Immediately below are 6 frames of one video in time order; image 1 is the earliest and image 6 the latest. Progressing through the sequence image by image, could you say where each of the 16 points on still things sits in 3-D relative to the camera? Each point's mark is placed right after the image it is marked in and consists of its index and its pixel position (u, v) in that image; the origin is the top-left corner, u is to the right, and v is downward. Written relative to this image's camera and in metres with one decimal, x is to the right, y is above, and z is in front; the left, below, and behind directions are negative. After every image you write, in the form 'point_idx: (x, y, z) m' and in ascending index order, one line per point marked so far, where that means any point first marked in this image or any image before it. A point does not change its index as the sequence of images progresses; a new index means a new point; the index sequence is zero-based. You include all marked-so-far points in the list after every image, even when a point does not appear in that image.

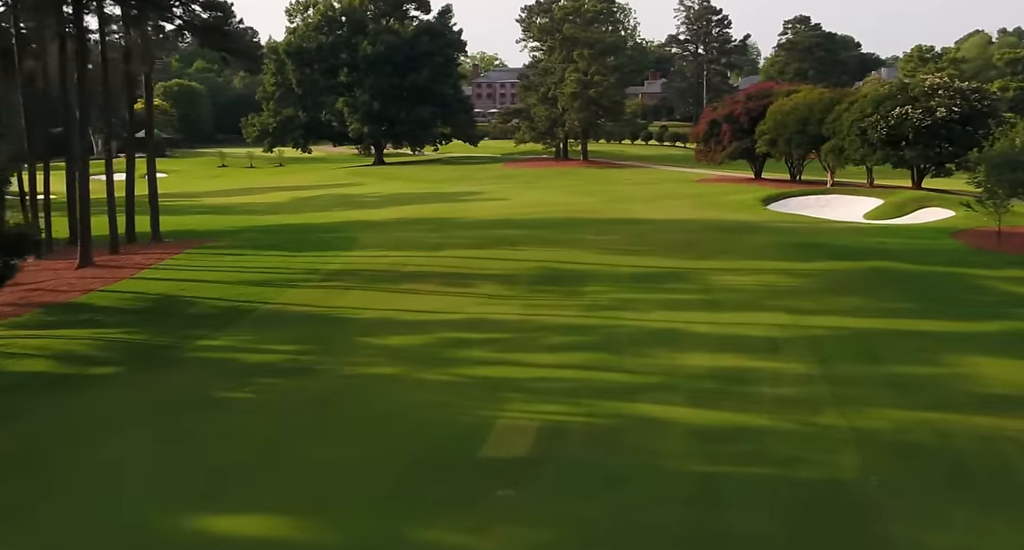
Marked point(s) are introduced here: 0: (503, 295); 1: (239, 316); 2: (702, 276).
0: (-0.1, -0.3, +14.3) m
1: (-3.9, -0.5, +12.7) m
2: (+3.3, -0.1, +15.7) m
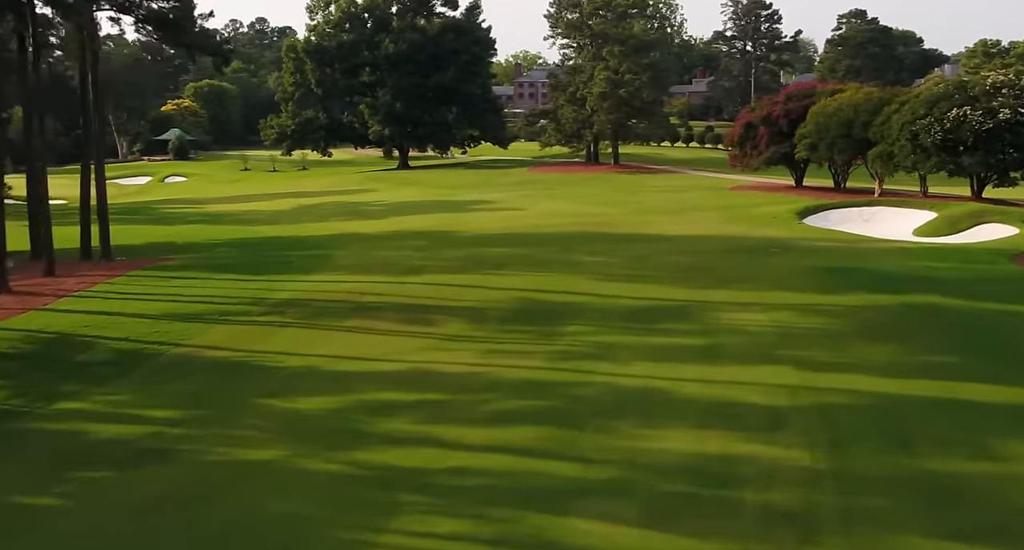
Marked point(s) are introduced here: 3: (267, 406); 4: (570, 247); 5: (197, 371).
0: (-0.6, -0.8, +12.0) m
1: (-4.4, -1.0, +10.6) m
2: (+2.8, -0.6, +13.2) m
3: (-2.4, -1.3, +9.0) m
4: (+1.2, +0.5, +19.3) m
5: (-3.6, -1.1, +10.3) m
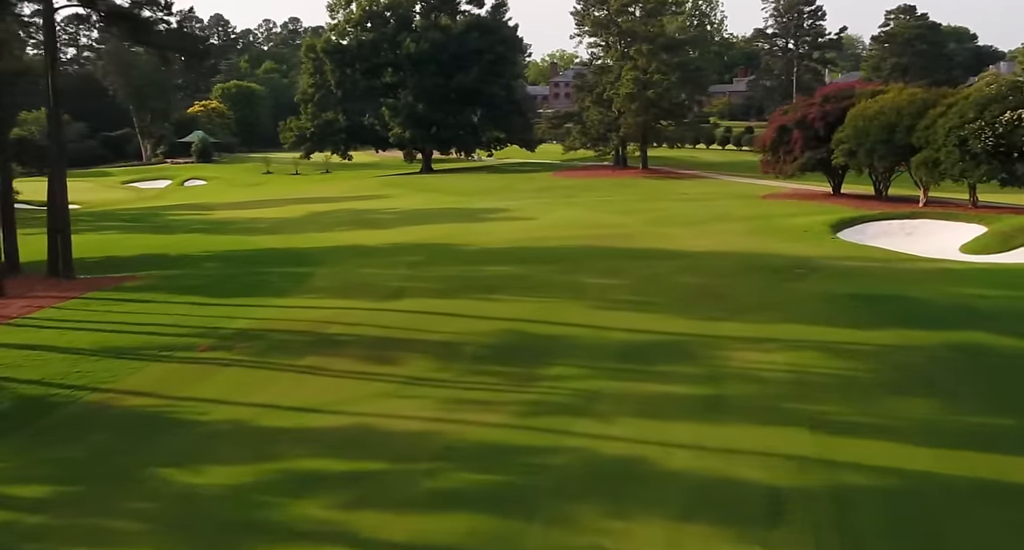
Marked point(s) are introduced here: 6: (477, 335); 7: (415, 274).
0: (-0.9, -1.2, +10.5) m
1: (-4.8, -1.4, +9.3) m
2: (+2.6, -1.0, +11.5) m
3: (-2.9, -1.7, +7.5) m
4: (+1.2, +0.1, +17.7) m
5: (-4.0, -1.5, +8.9) m
6: (-0.5, -0.8, +12.4) m
7: (-1.8, +0.1, +17.0) m
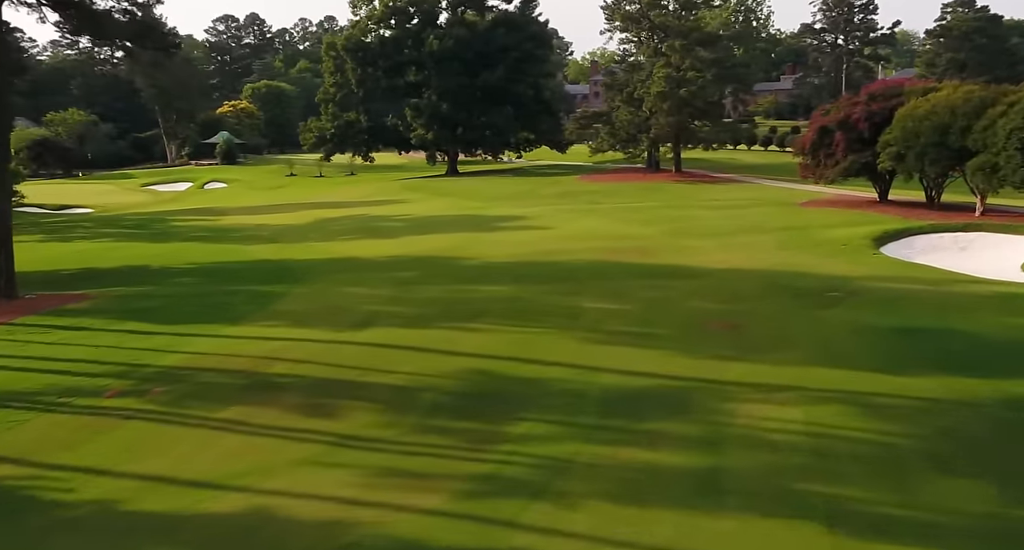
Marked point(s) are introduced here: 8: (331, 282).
0: (-1.4, -1.6, +8.7) m
1: (-5.3, -1.7, +7.7) m
2: (+2.2, -1.4, +9.5) m
3: (-3.5, -2.0, +5.8) m
4: (+1.2, -0.2, +15.8) m
5: (-4.5, -1.8, +7.2) m
6: (-0.8, -1.2, +10.5) m
7: (-1.9, -0.3, +15.2) m
8: (-3.3, -0.1, +16.8) m
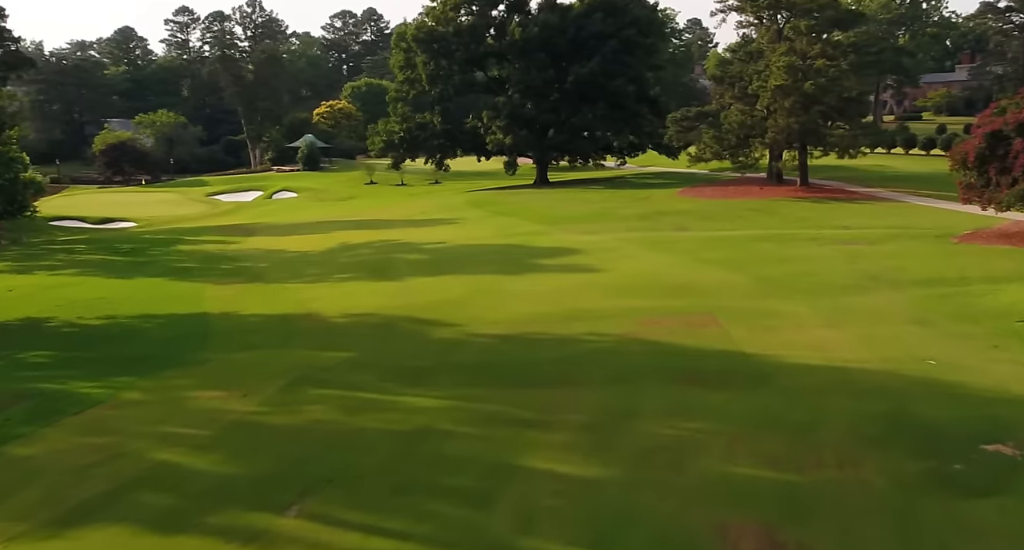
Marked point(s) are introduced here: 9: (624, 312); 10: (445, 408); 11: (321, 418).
0: (-3.3, -2.7, +3.2) m
1: (-7.4, -2.8, +2.8) m
2: (+0.3, -2.6, +3.4) m
3: (-5.9, -3.1, +0.7) m
4: (+0.4, -1.4, +9.7) m
5: (-6.6, -2.9, +2.2) m
6: (-2.4, -2.3, +4.9) m
7: (-2.7, -1.4, +9.7) m
8: (-3.8, -1.2, +11.5) m
9: (+1.8, -0.6, +14.7) m
10: (-0.7, -1.4, +9.7) m
11: (-1.9, -1.5, +9.3) m
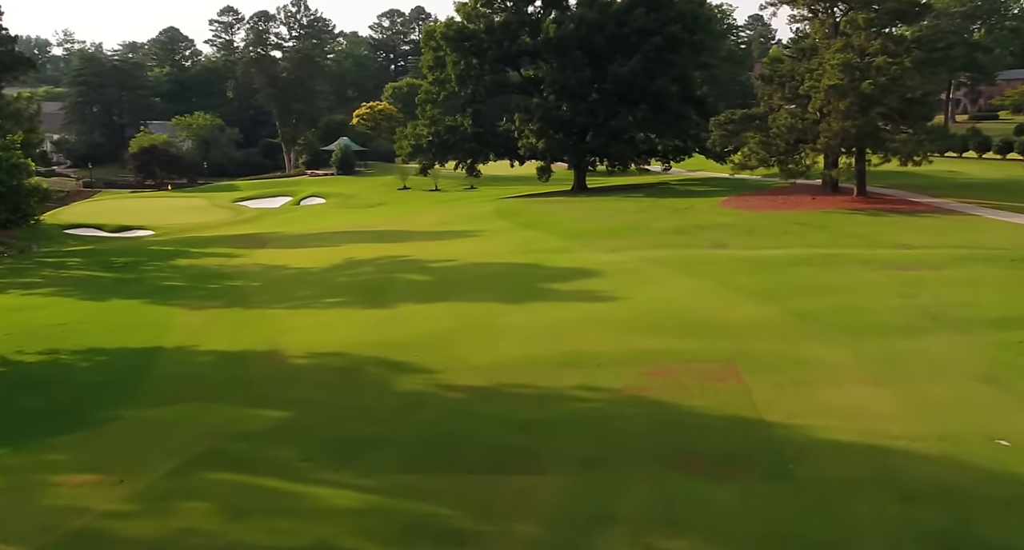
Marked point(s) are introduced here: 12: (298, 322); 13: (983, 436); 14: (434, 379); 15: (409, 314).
0: (-4.3, -3.2, +1.3) m
1: (-8.4, -3.2, +1.2) m
2: (-0.6, -3.2, +1.3) m
3: (-7.0, -3.6, -1.0) m
4: (-0.1, -1.9, +7.6) m
5: (-7.7, -3.4, +0.6) m
6: (-3.3, -2.8, +2.9) m
7: (-3.3, -1.9, +7.8) m
8: (-4.3, -1.7, +9.6) m
9: (+1.6, -1.1, +12.5) m
10: (-1.3, -1.9, +7.6) m
11: (-2.5, -2.0, +7.3) m
12: (-3.7, -0.9, +15.7) m
13: (+4.7, -1.6, +9.1) m
14: (-1.0, -1.4, +11.7) m
15: (-1.8, -0.8, +15.6) m
